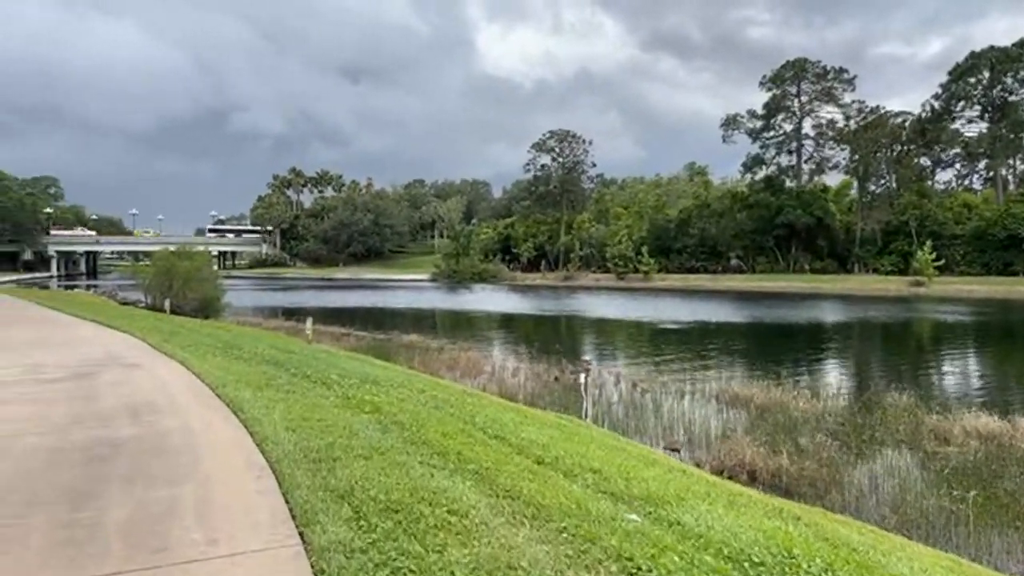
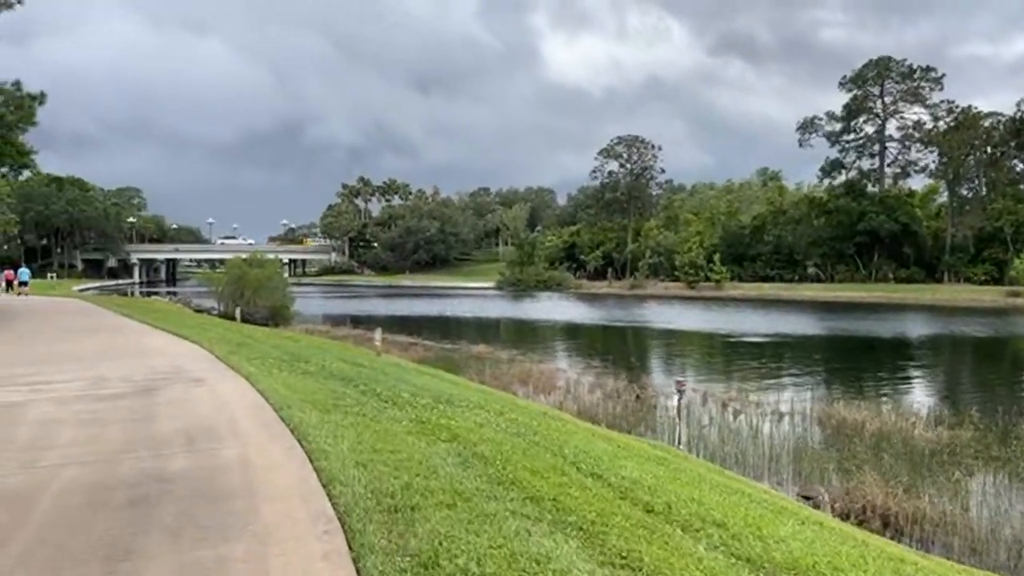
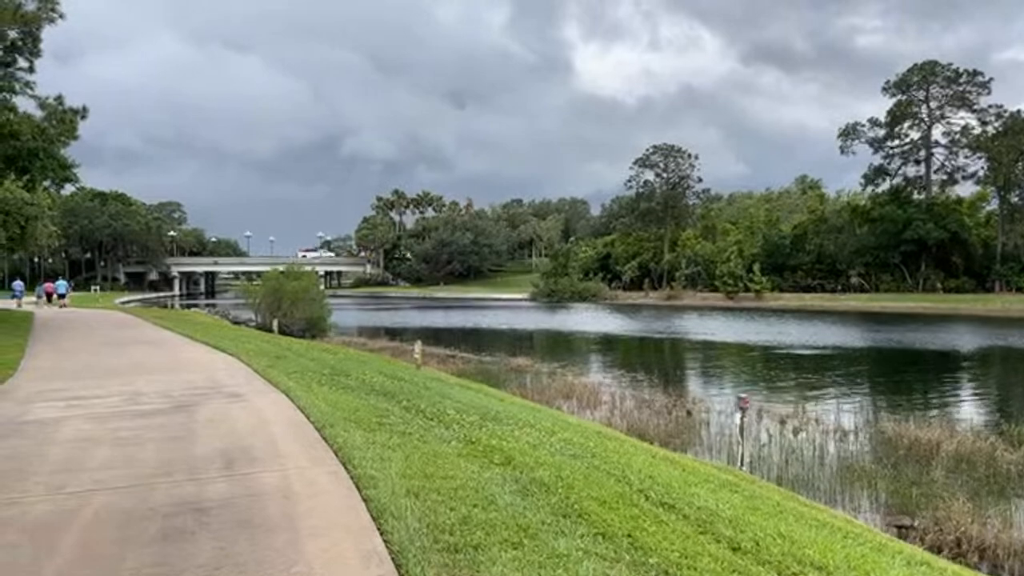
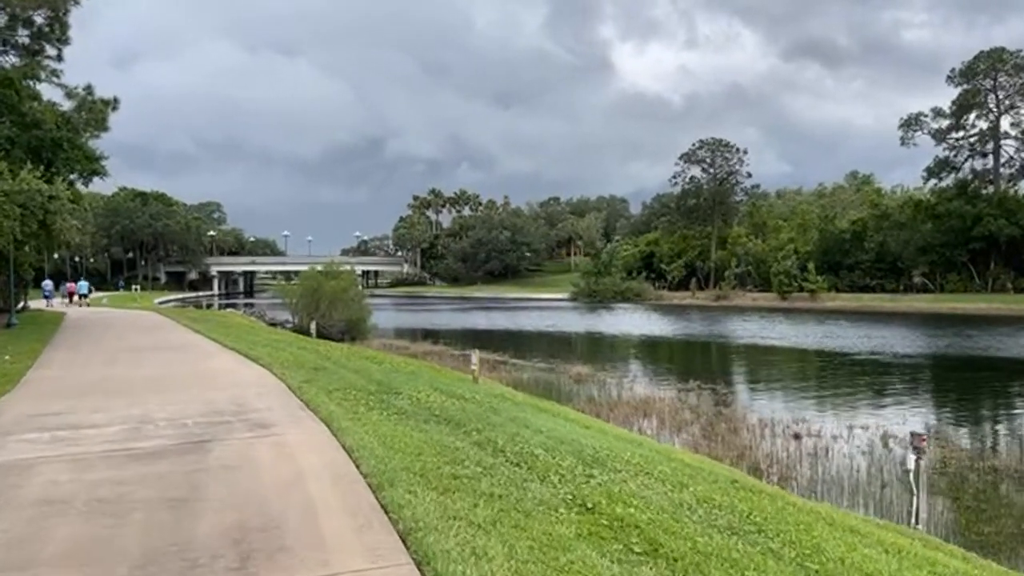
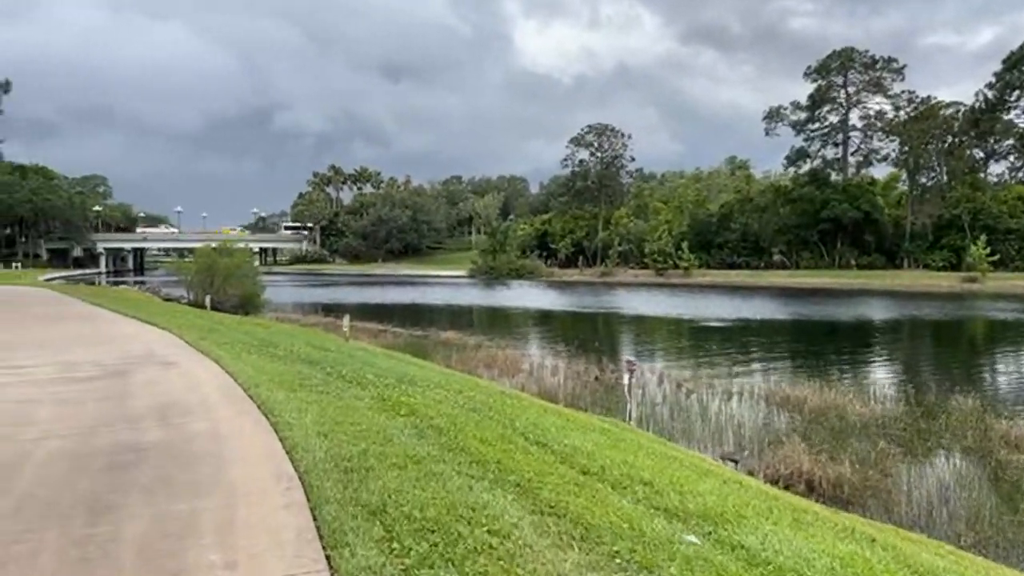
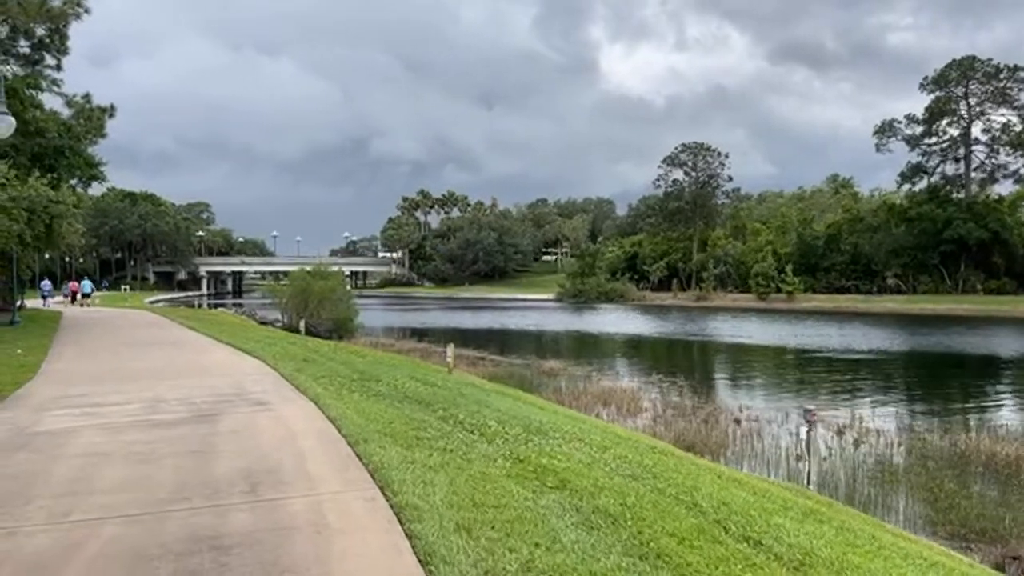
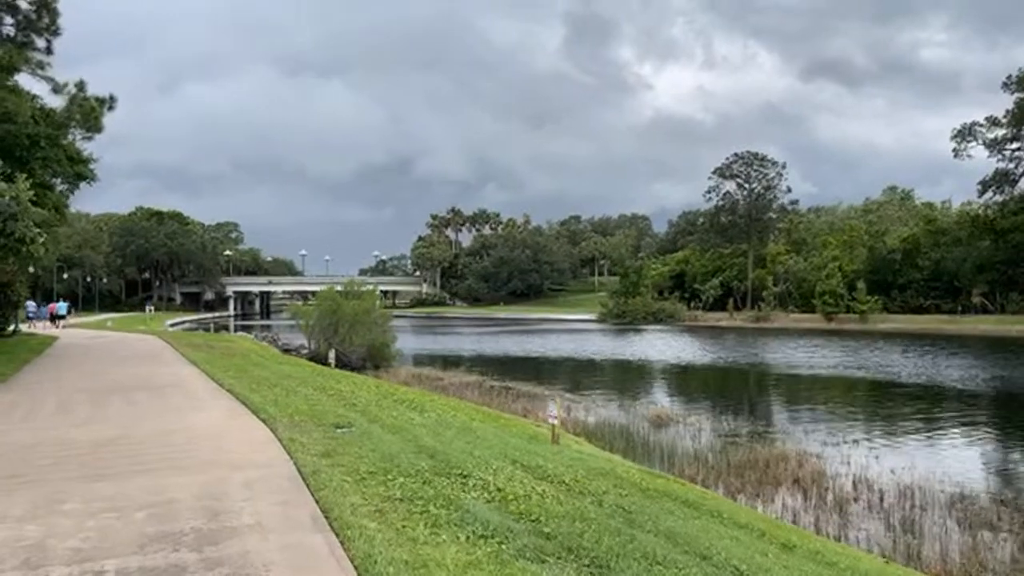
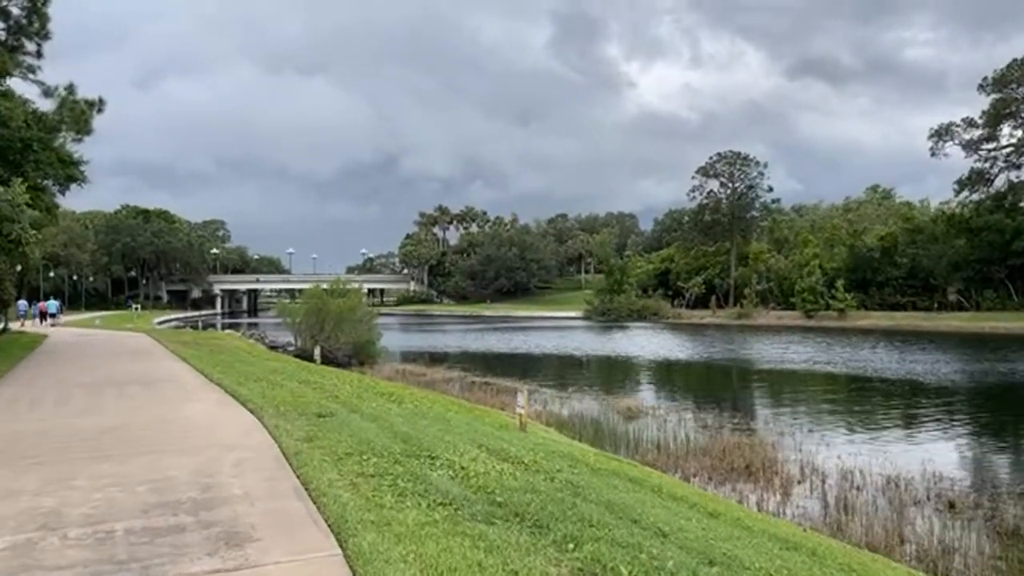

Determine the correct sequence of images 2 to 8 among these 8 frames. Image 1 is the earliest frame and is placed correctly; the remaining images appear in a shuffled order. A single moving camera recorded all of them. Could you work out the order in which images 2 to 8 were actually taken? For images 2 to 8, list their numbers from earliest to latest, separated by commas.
5, 2, 3, 6, 4, 8, 7
